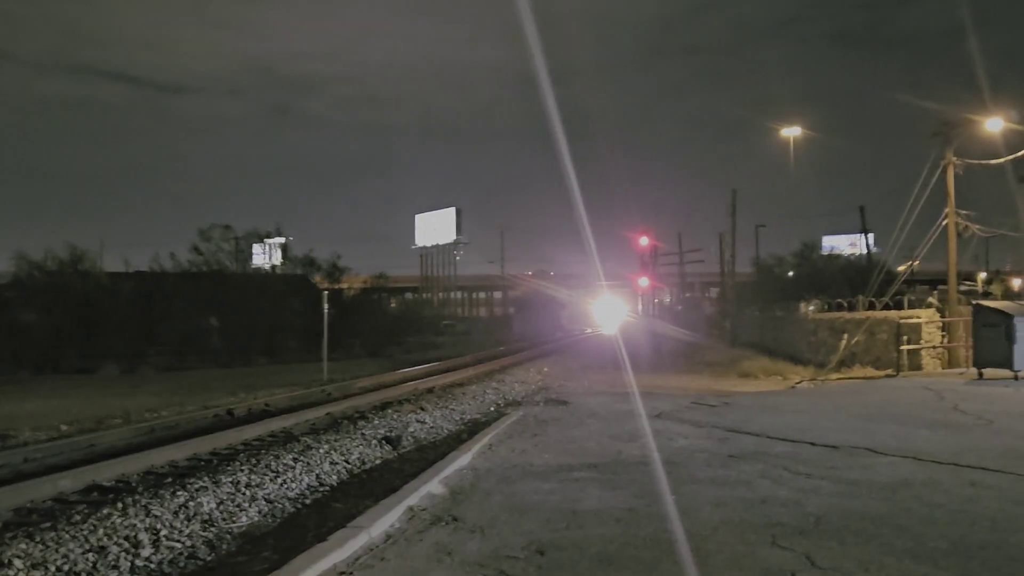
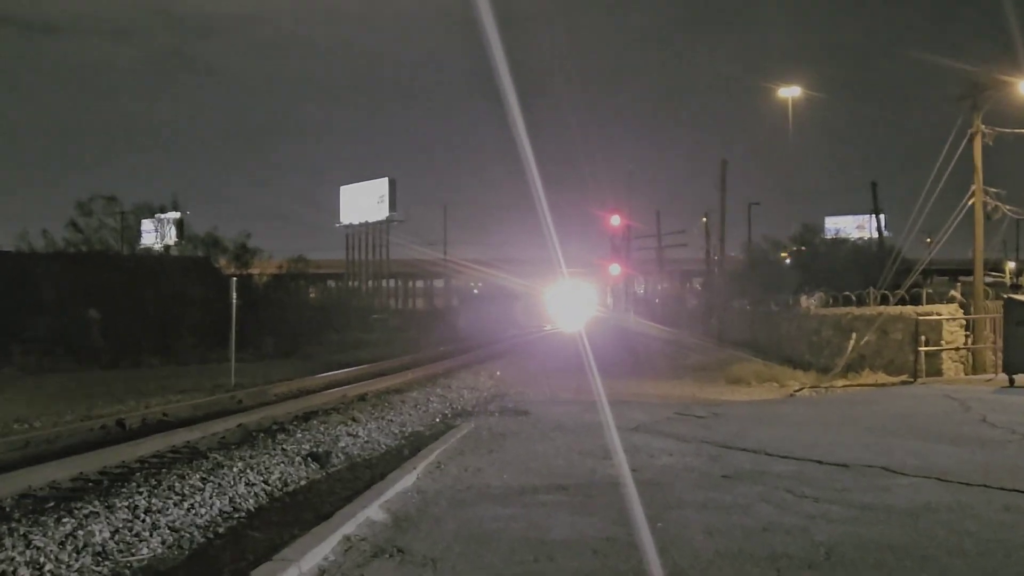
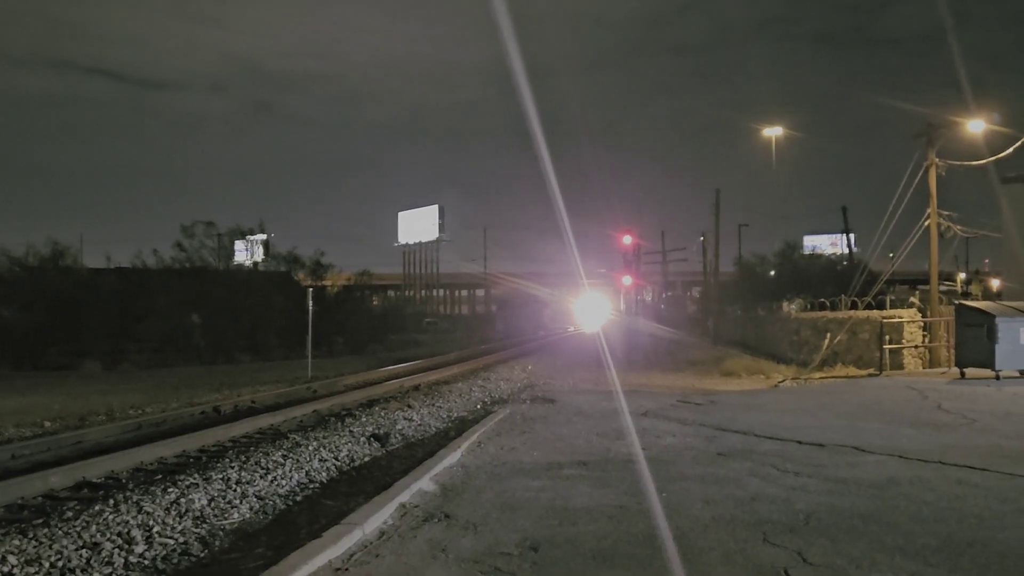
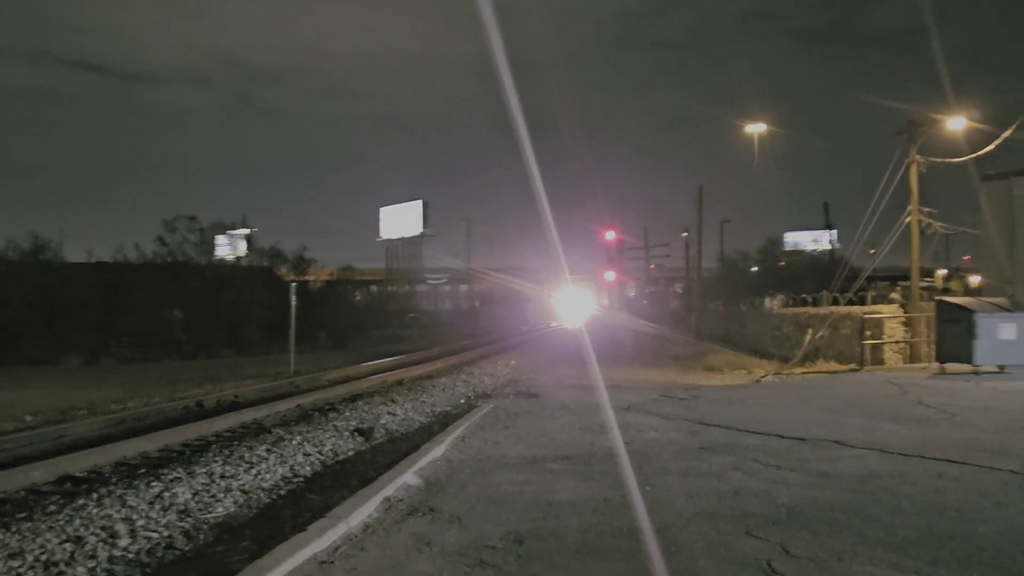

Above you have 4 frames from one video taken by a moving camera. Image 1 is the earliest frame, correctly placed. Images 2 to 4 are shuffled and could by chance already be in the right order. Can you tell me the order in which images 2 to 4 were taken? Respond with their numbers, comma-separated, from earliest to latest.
3, 4, 2
